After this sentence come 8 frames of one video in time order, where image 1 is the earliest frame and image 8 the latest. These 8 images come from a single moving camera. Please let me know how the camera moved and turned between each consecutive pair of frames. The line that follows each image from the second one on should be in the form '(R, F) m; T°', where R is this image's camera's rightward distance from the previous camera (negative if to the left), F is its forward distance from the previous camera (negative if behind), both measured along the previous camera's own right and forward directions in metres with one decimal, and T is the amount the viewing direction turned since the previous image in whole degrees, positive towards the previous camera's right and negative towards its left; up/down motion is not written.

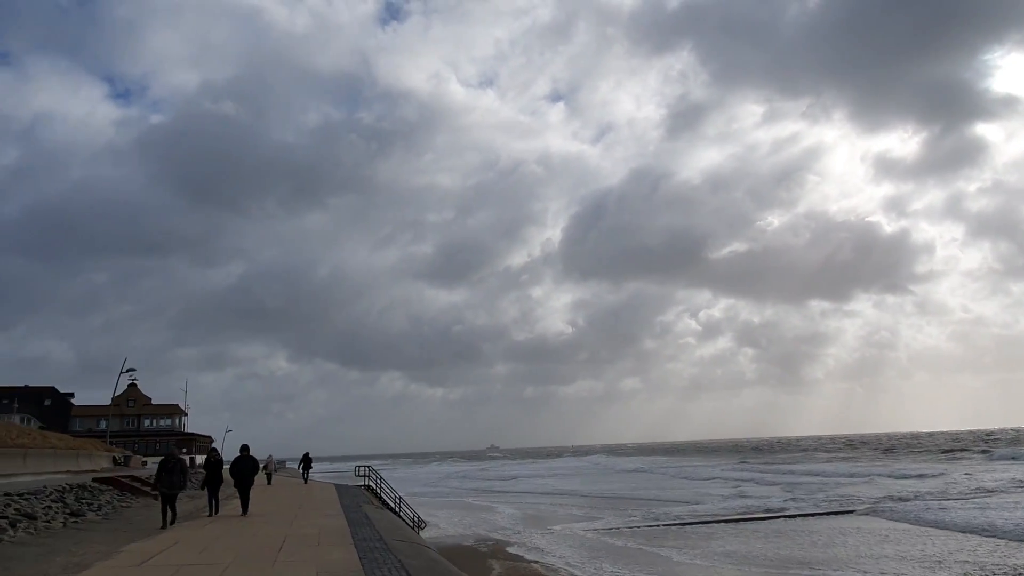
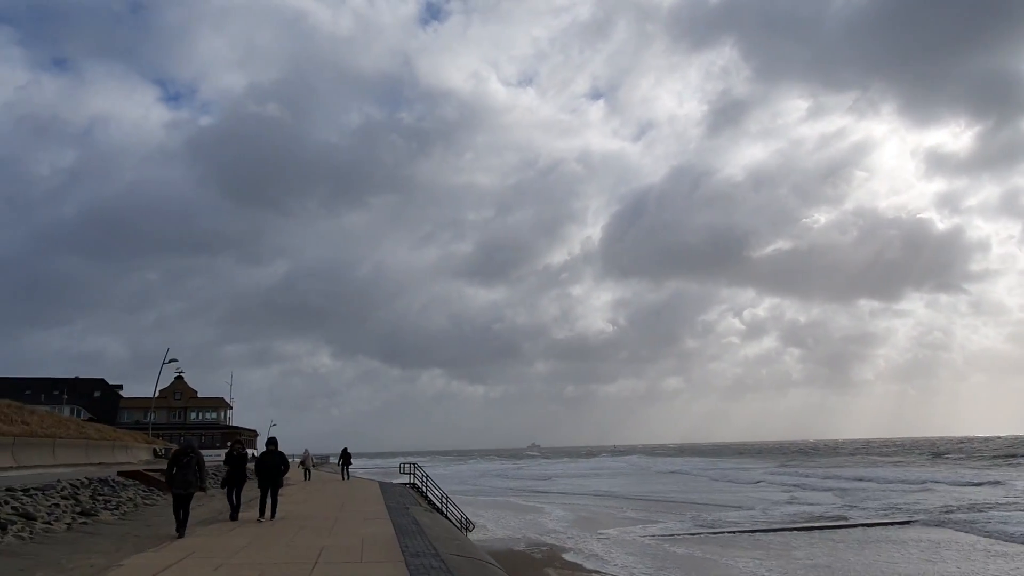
(-0.3, +1.0) m; -3°
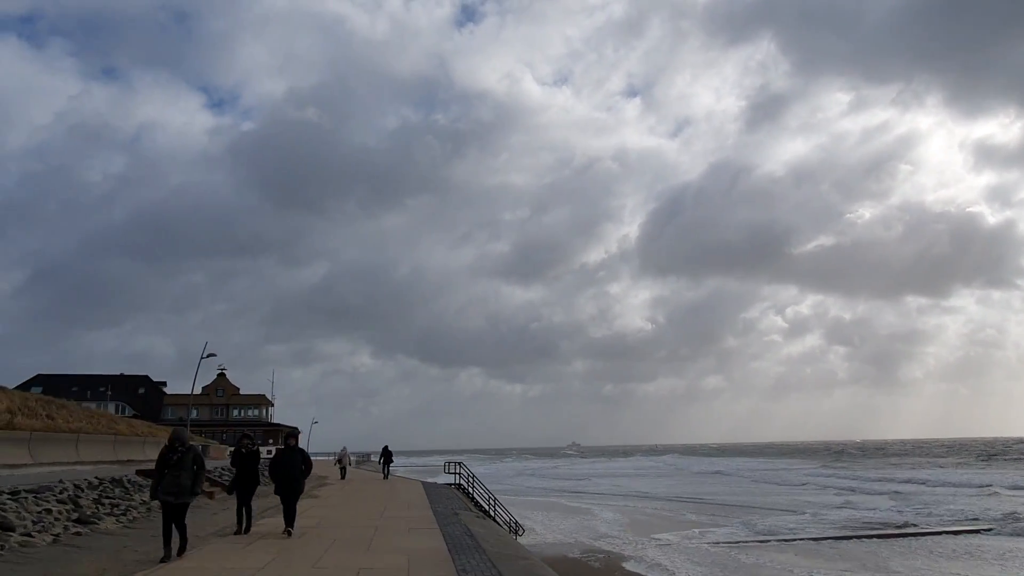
(-0.2, +1.1) m; -3°
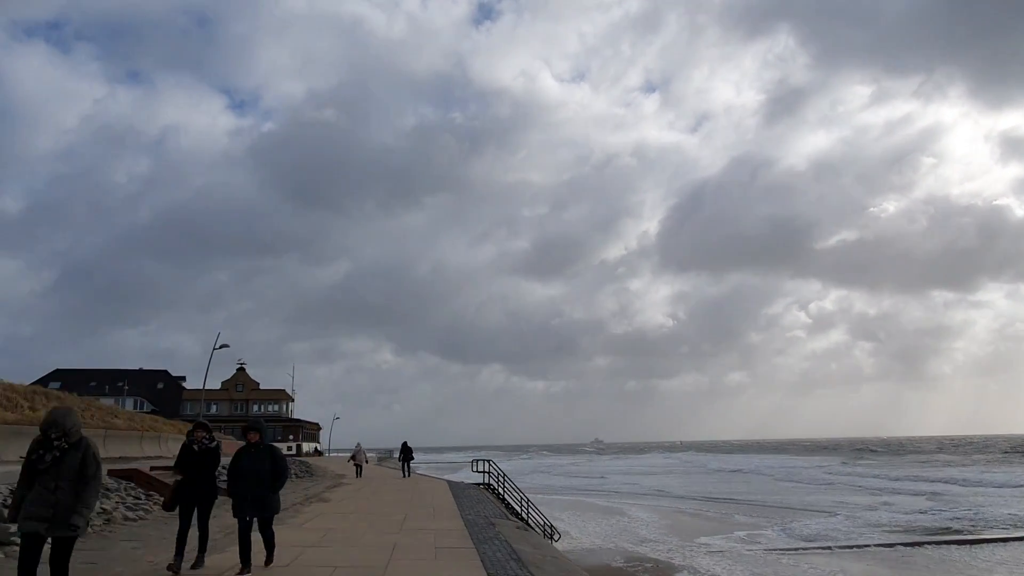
(-0.2, +1.4) m; -2°
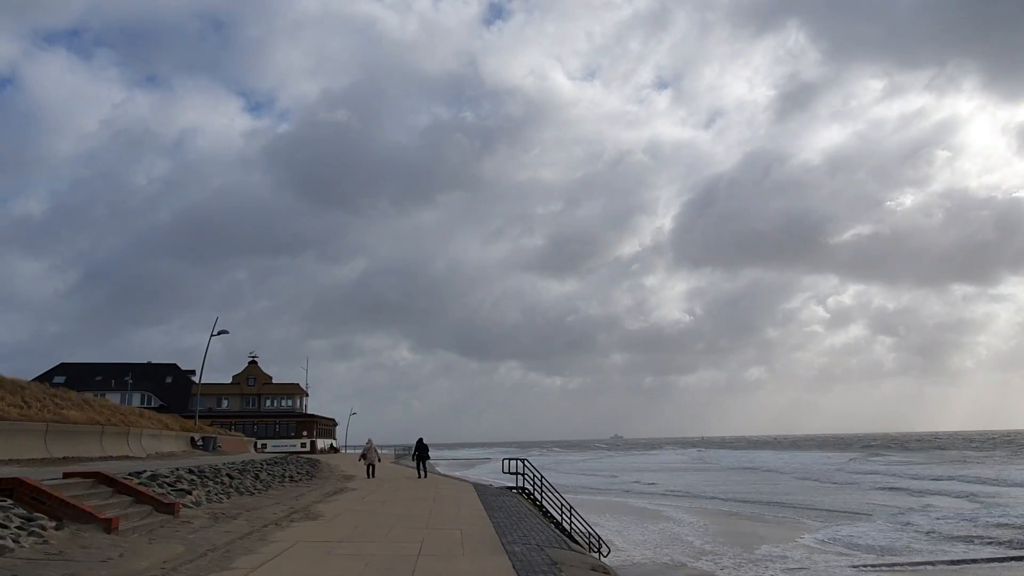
(-0.3, +2.2) m; -1°
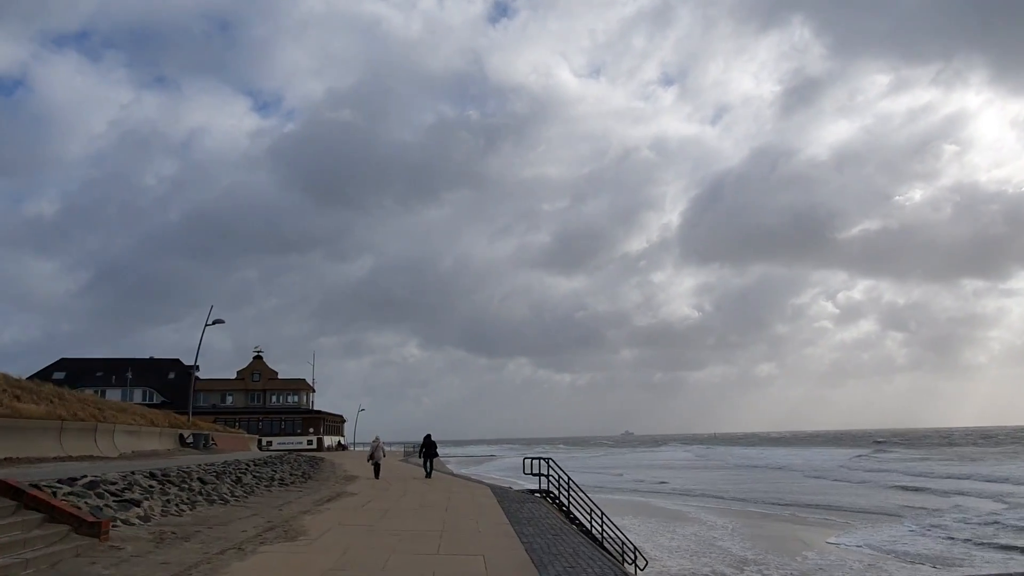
(-0.2, +1.4) m; -1°
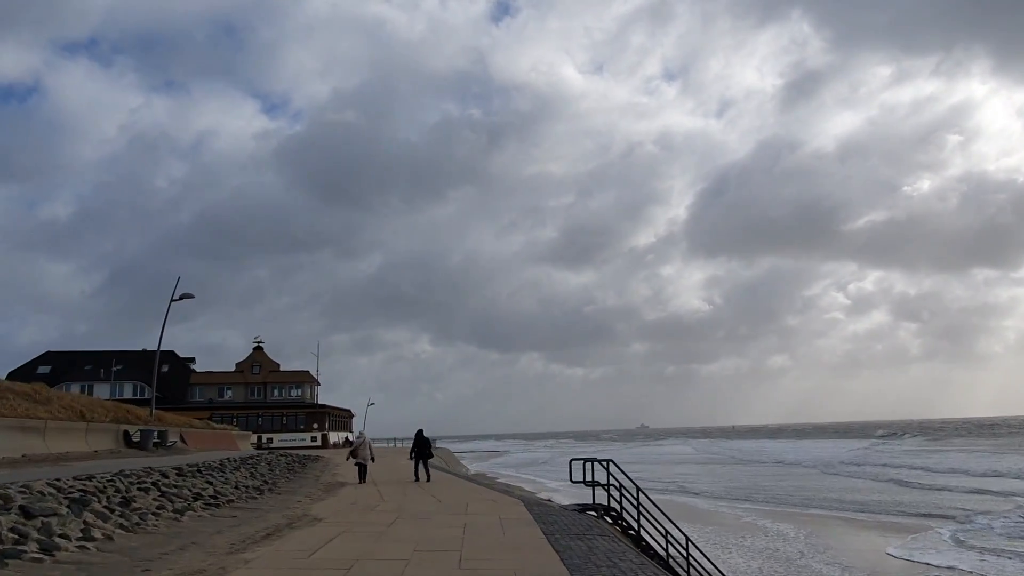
(-0.4, +3.2) m; -1°
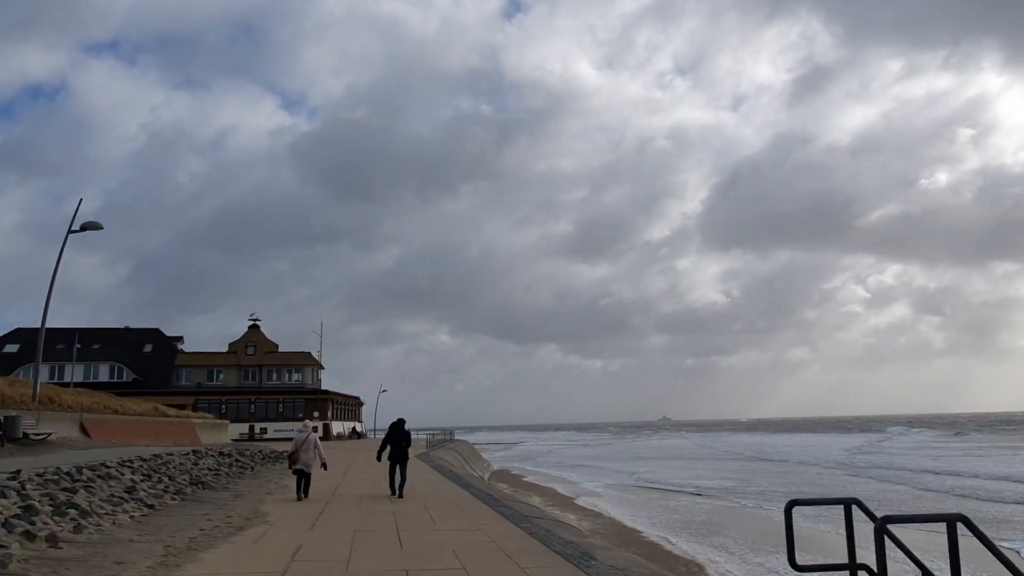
(-0.5, +4.9) m; -1°
